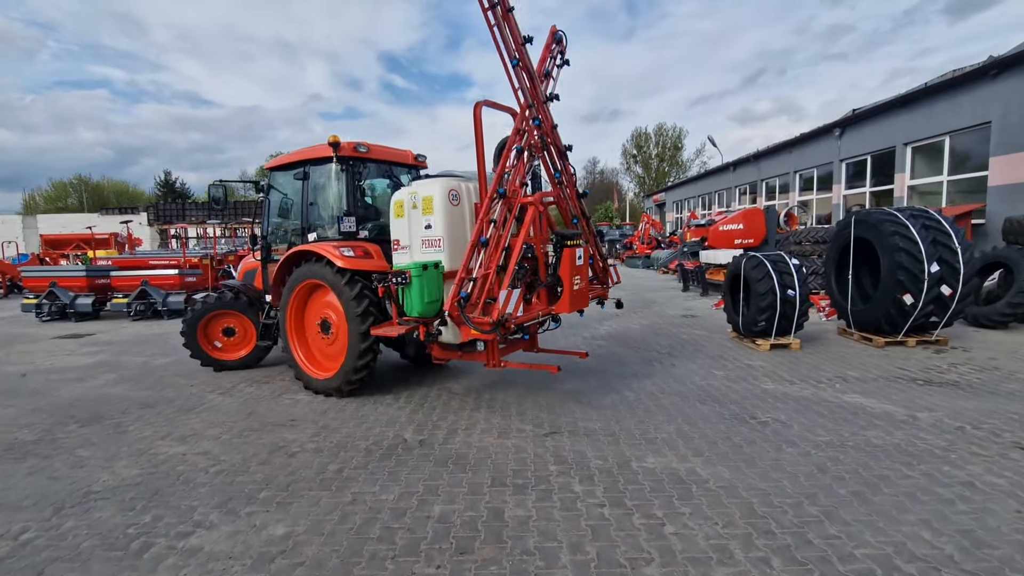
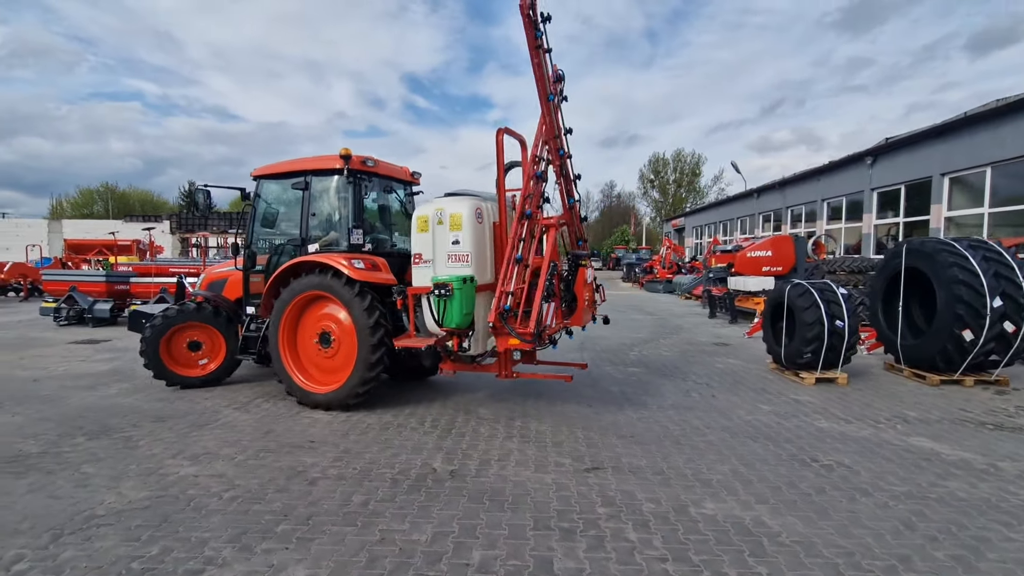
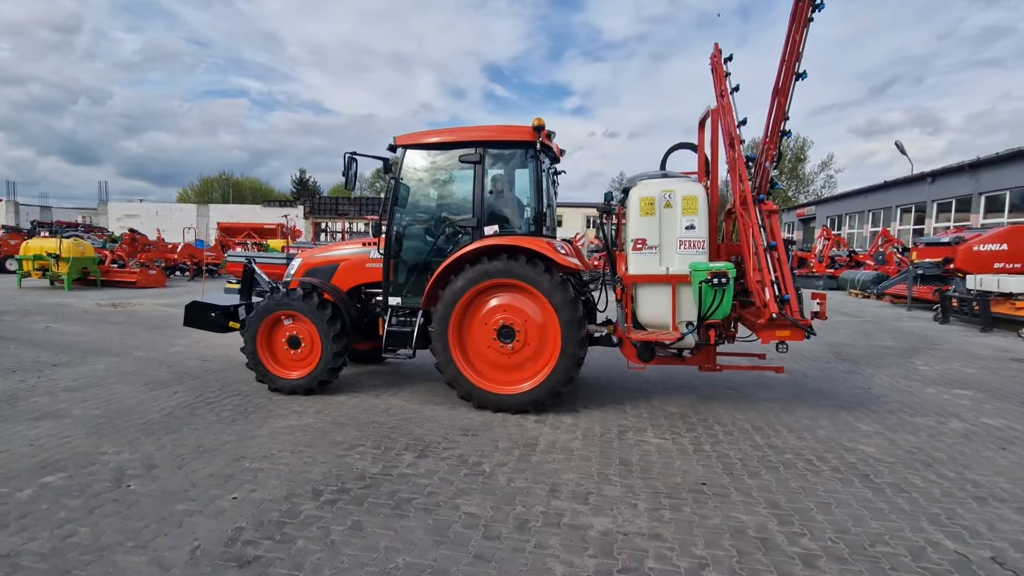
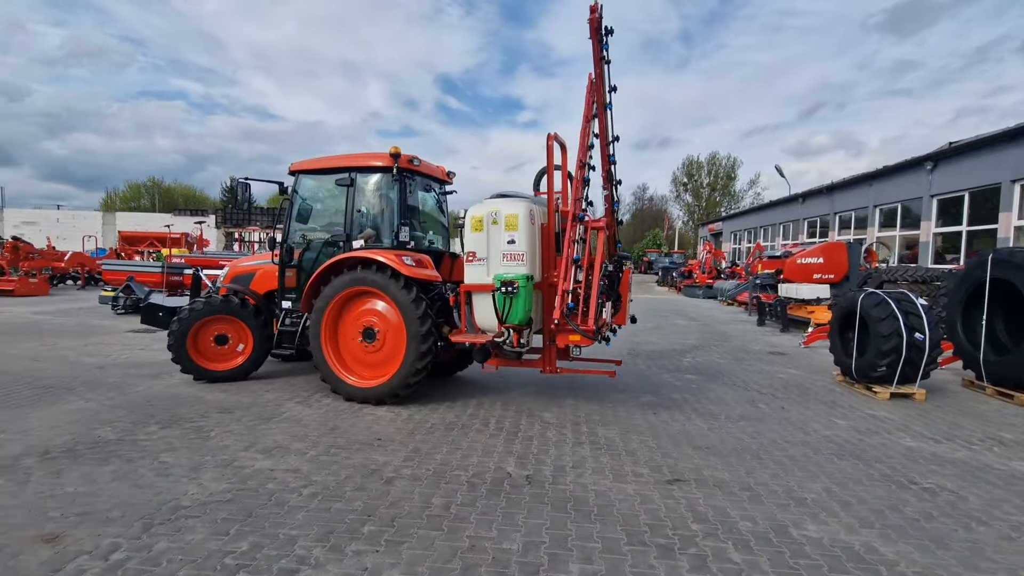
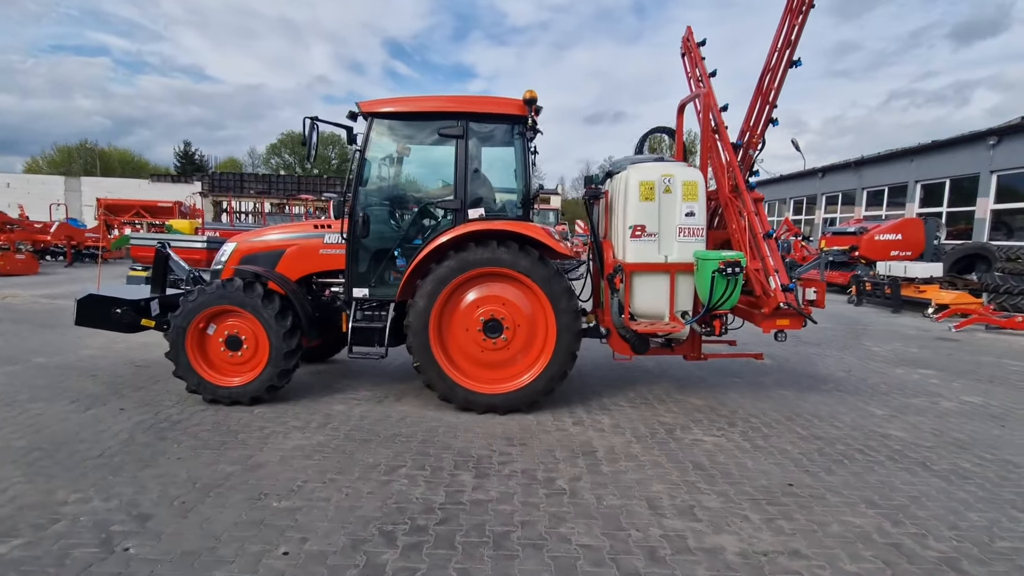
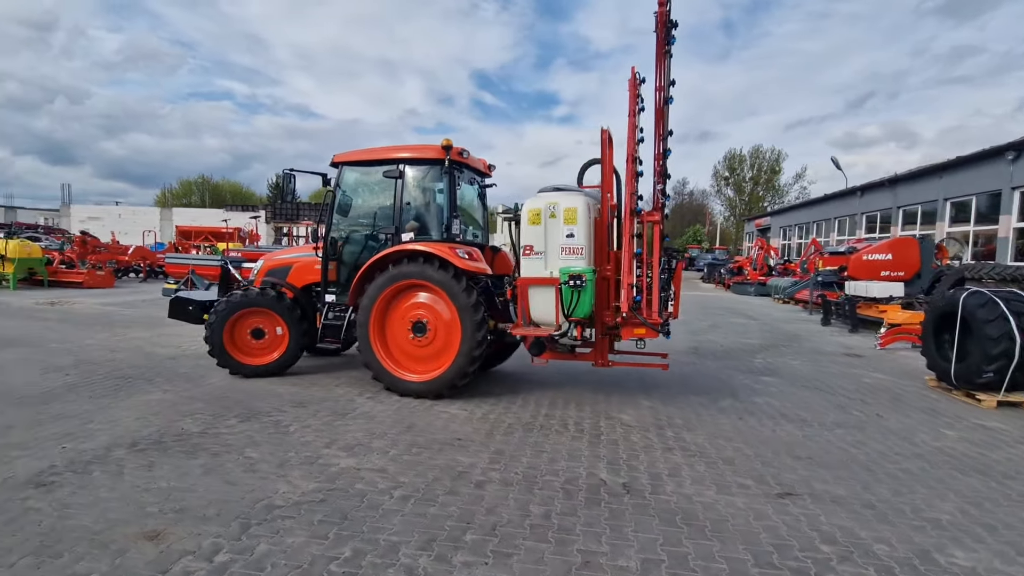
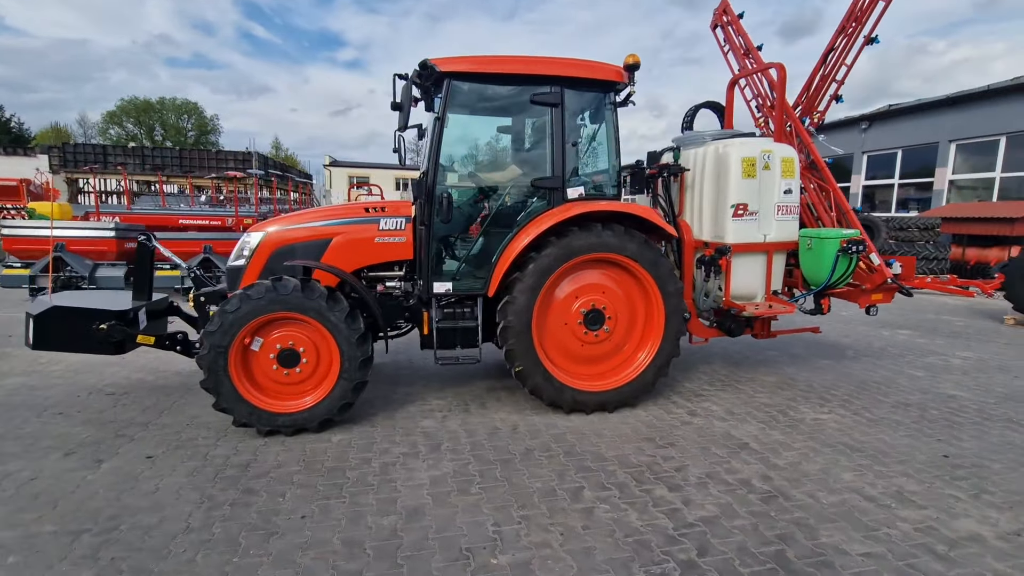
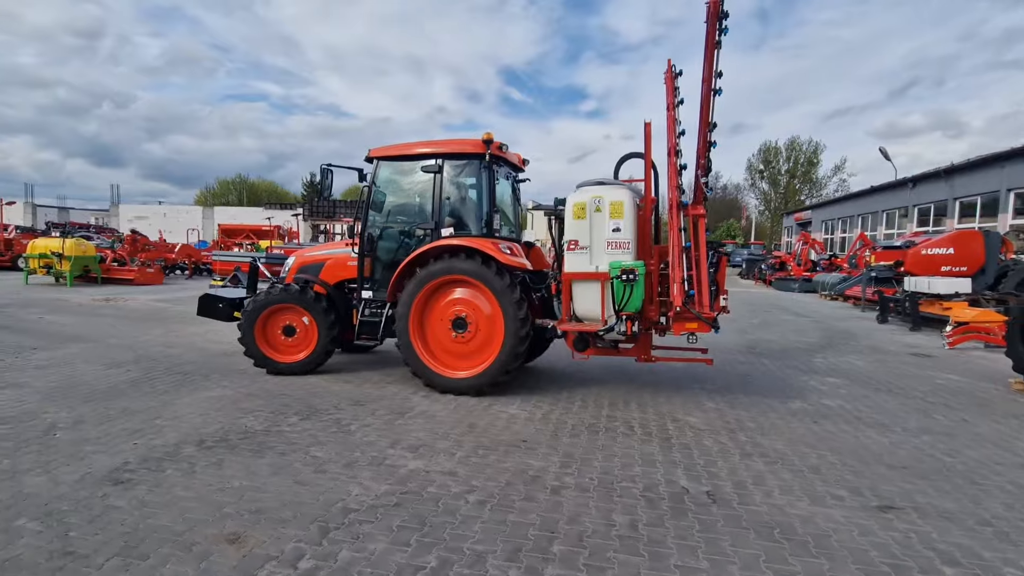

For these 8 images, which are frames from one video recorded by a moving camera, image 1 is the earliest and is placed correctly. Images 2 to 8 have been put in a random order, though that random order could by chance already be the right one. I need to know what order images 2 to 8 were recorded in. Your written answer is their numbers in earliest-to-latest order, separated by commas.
2, 4, 6, 8, 3, 5, 7
